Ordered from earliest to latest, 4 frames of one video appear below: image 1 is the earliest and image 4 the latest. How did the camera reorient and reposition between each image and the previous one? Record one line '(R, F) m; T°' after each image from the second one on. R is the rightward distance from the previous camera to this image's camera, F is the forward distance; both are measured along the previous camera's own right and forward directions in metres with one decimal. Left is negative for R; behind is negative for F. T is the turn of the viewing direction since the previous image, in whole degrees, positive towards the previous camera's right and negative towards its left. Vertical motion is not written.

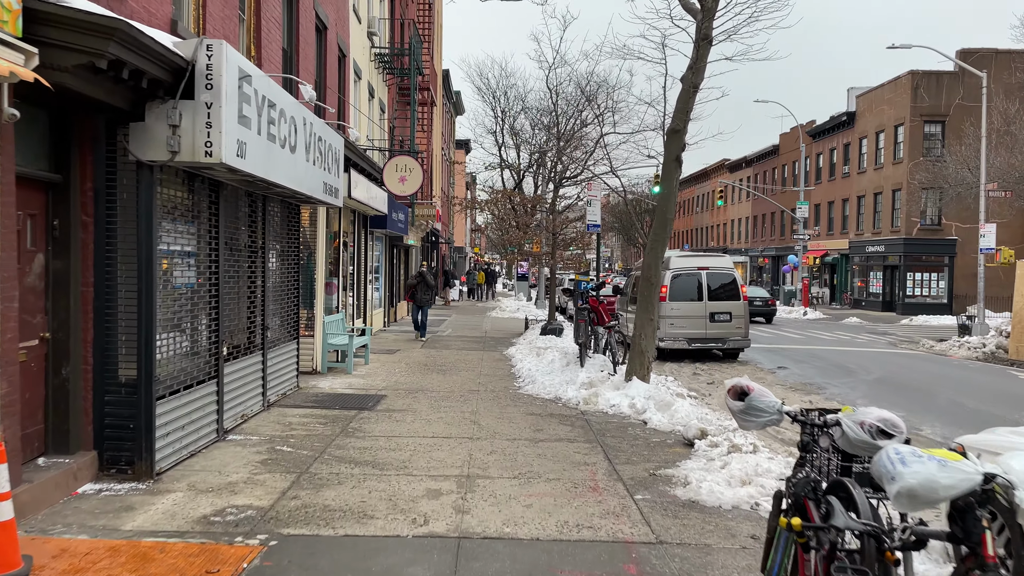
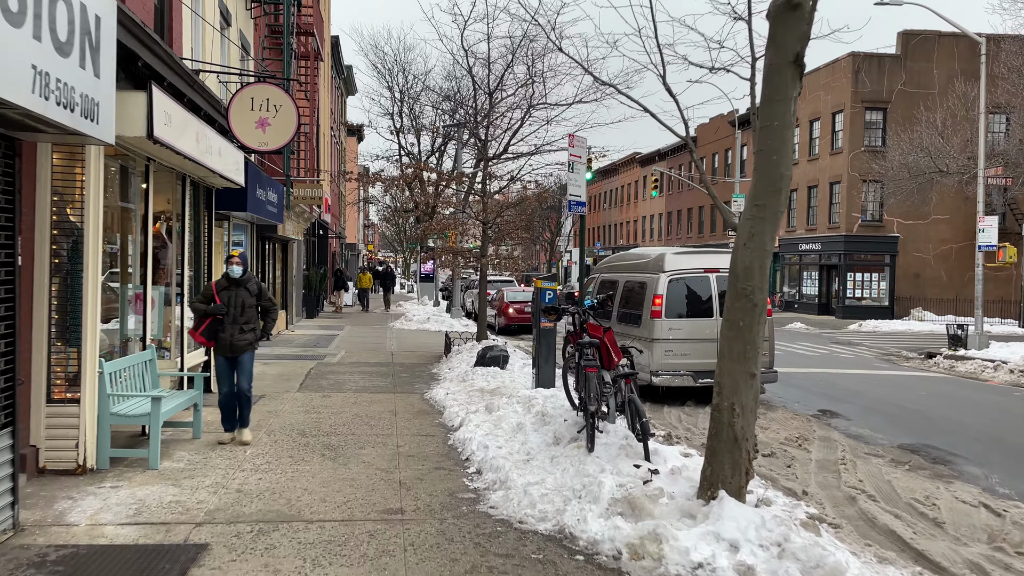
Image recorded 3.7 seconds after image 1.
(-0.4, +4.5) m; +8°
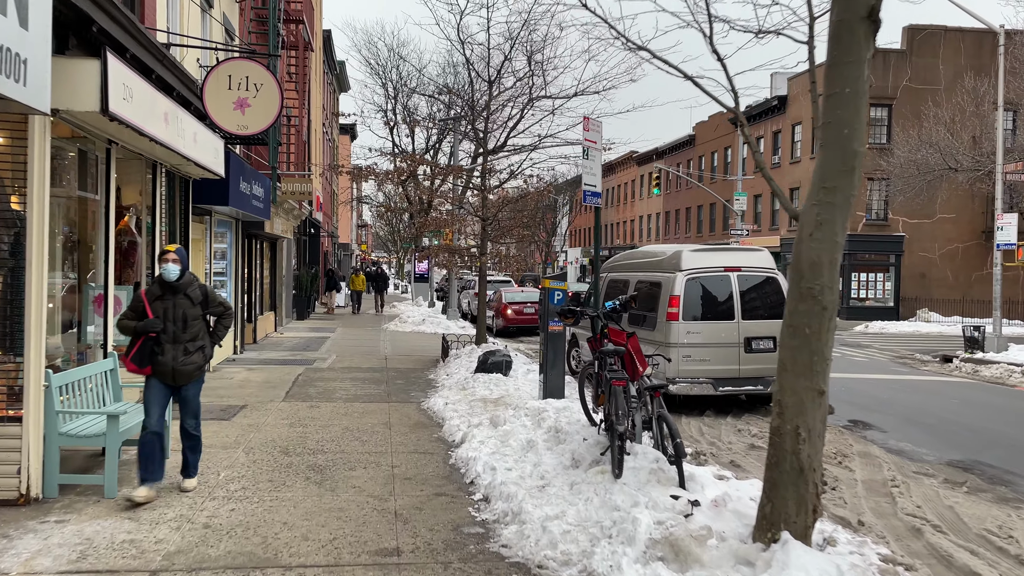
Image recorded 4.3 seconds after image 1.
(-0.1, +0.7) m; 0°
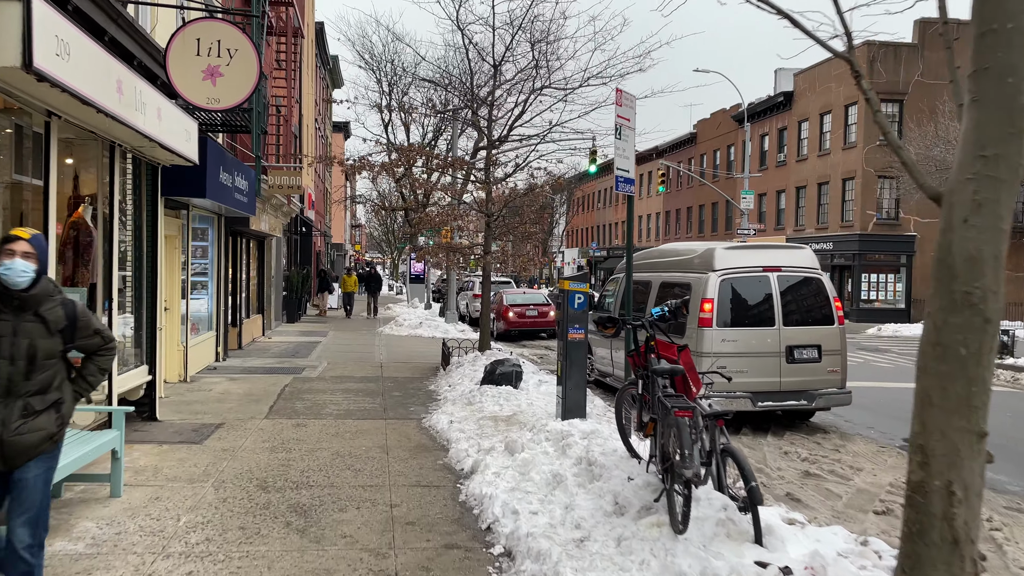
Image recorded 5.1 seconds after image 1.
(-0.2, +1.0) m; 0°
